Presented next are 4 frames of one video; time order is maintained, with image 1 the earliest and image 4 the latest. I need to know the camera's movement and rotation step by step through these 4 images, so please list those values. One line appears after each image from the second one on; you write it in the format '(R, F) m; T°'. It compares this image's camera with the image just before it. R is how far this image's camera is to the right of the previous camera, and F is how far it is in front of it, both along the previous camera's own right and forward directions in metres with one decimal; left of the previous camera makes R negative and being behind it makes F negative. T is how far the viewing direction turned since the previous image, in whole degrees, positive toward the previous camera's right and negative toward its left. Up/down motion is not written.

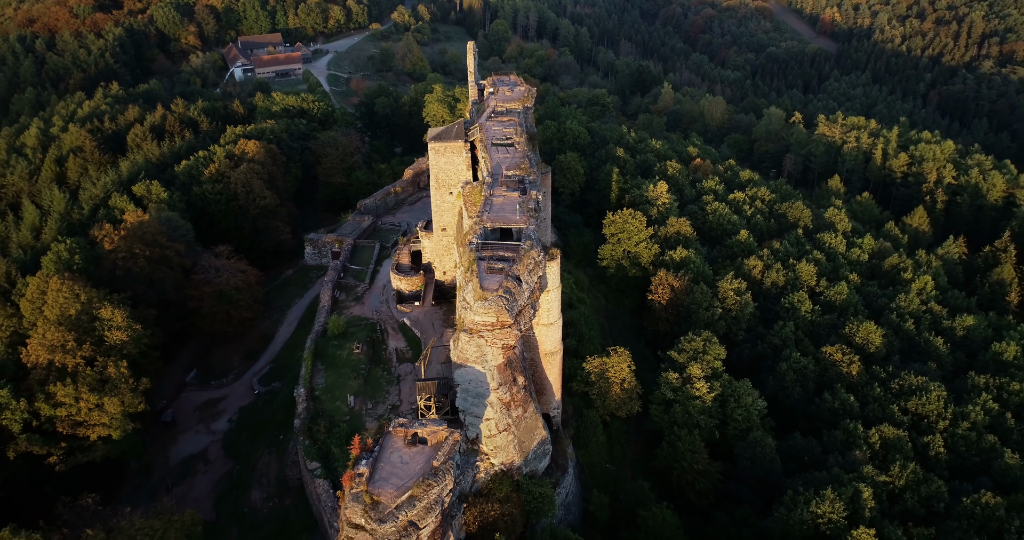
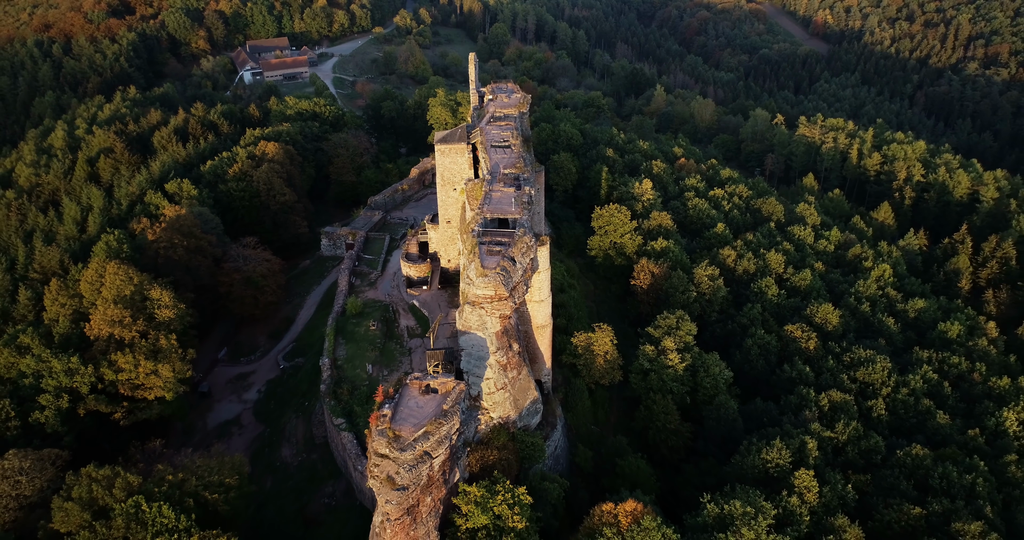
(+0.2, -3.6) m; 0°
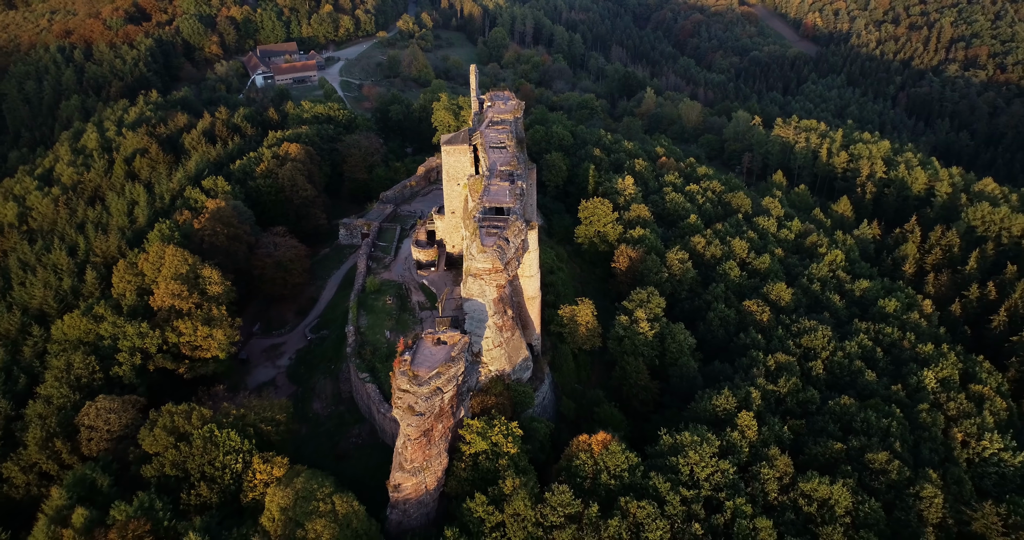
(+0.3, -5.1) m; 0°
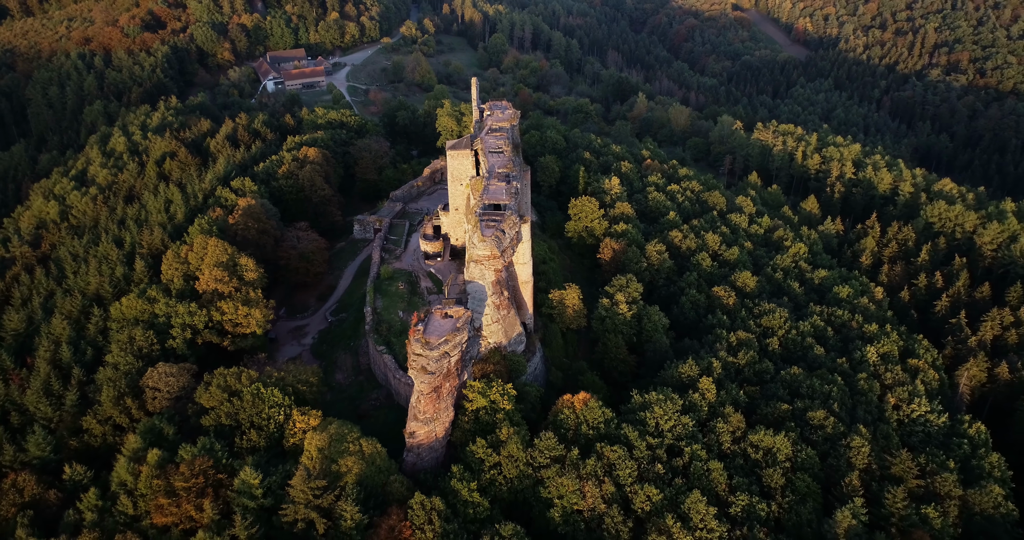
(+0.3, -5.0) m; 0°
